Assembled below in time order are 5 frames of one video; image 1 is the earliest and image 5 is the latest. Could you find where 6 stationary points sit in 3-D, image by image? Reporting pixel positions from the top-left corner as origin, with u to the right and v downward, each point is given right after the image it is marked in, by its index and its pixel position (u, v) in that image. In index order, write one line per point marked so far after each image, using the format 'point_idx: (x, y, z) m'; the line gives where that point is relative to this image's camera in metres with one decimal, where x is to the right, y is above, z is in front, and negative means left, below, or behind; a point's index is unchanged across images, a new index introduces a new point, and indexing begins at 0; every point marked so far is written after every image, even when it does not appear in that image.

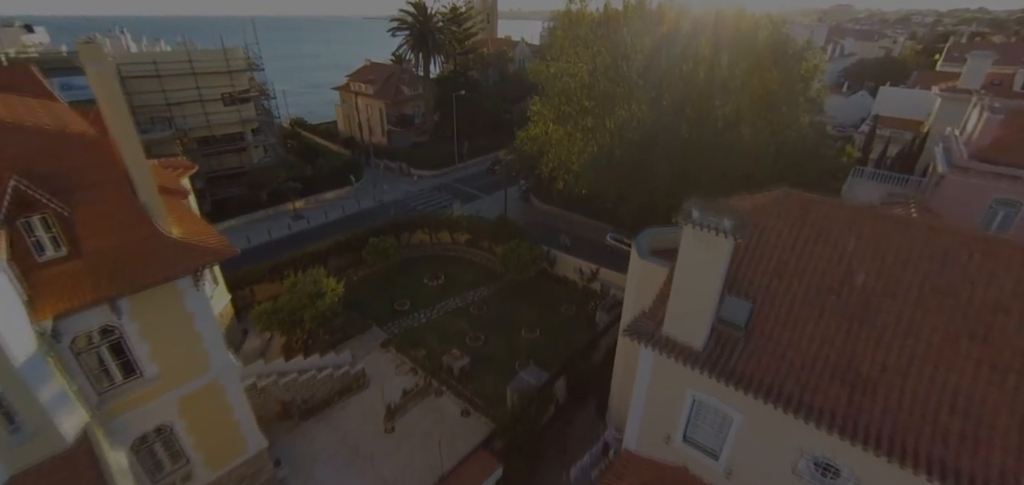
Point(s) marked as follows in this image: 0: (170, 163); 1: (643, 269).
0: (-13.9, +3.3, +17.8) m
1: (+3.9, -0.8, +12.9) m
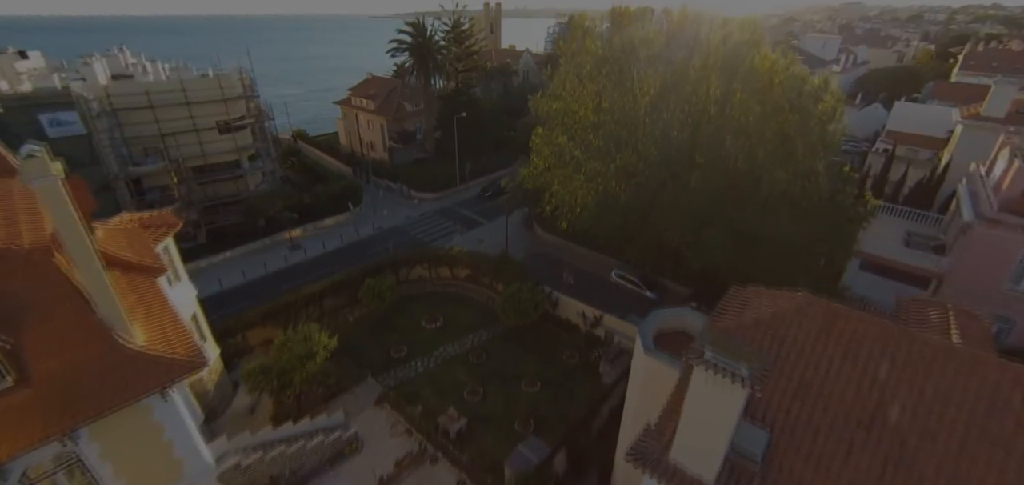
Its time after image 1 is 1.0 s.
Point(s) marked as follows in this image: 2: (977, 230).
0: (-13.9, +0.8, +17.0) m
1: (+3.7, -3.3, +11.9) m
2: (+20.5, +0.6, +19.3) m
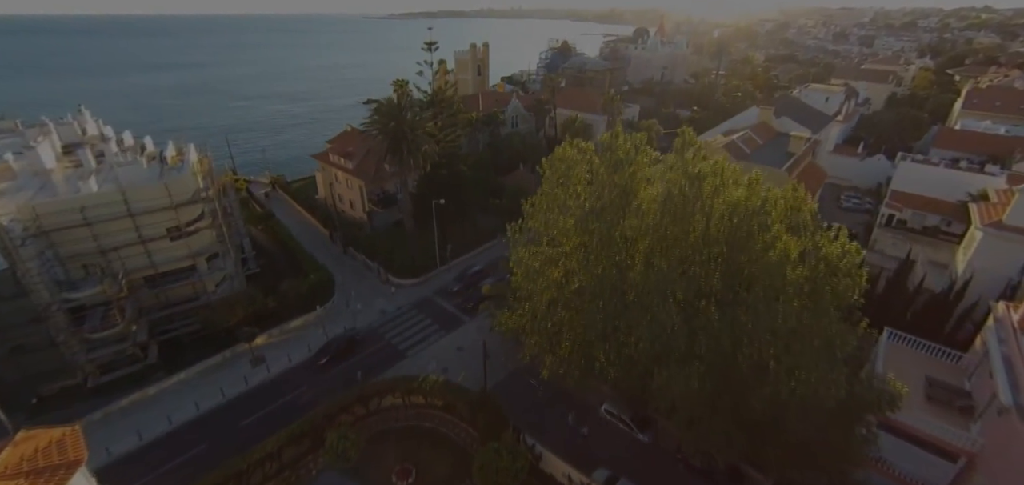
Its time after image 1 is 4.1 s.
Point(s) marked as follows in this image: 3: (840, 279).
0: (-14.9, -7.2, +14.1) m
1: (+2.8, -11.2, +9.3) m
2: (+19.5, -7.1, +16.8) m
3: (+13.0, -1.4, +17.3) m
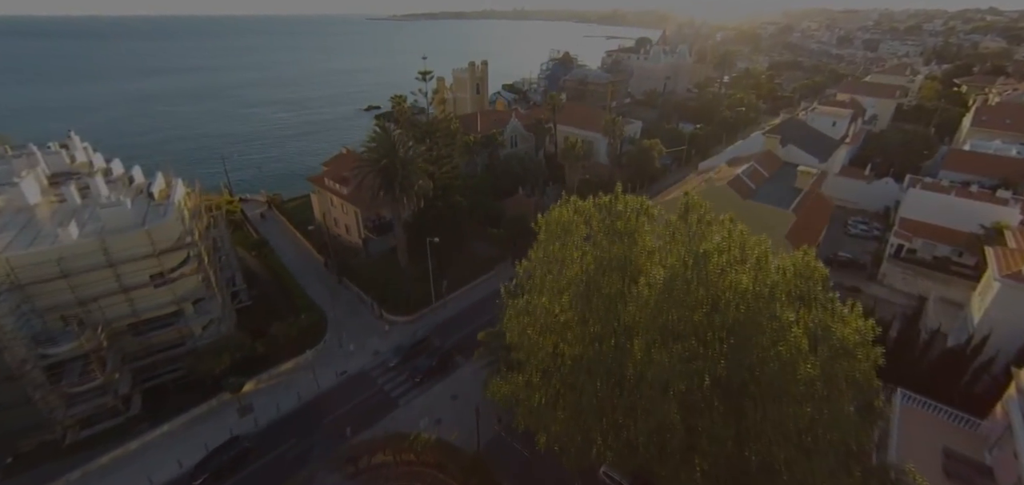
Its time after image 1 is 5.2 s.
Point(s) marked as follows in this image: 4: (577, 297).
0: (-15.3, -10.2, +13.0) m
1: (+2.4, -14.3, +8.1) m
2: (+19.2, -10.2, +15.6) m
3: (+12.7, -4.5, +16.2) m
4: (+2.9, -2.2, +18.9) m
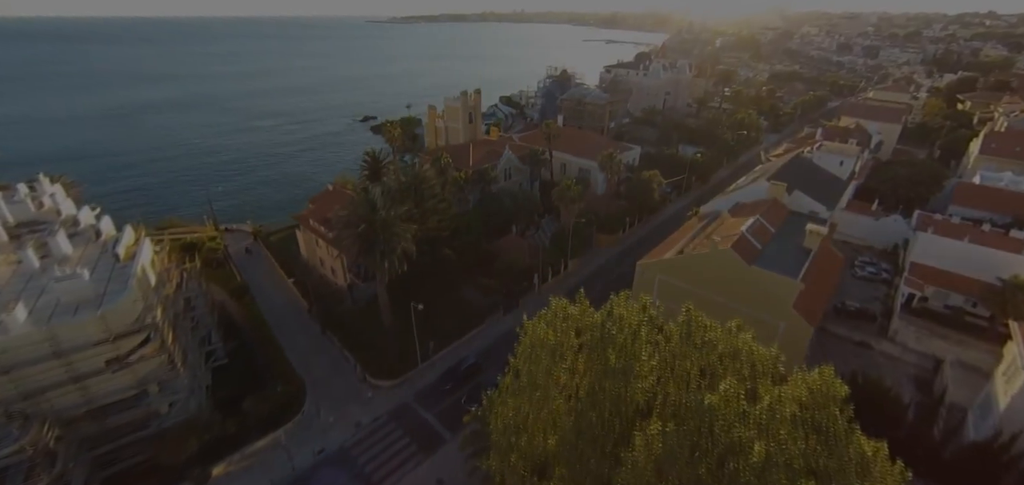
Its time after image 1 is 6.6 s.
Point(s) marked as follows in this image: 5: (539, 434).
0: (-15.9, -15.0, +10.8) m
1: (+1.8, -19.1, +6.0) m
2: (+18.5, -14.9, +13.5) m
3: (+12.0, -9.3, +14.0) m
4: (+2.2, -7.0, +16.8) m
5: (+1.0, -7.5, +18.3) m
